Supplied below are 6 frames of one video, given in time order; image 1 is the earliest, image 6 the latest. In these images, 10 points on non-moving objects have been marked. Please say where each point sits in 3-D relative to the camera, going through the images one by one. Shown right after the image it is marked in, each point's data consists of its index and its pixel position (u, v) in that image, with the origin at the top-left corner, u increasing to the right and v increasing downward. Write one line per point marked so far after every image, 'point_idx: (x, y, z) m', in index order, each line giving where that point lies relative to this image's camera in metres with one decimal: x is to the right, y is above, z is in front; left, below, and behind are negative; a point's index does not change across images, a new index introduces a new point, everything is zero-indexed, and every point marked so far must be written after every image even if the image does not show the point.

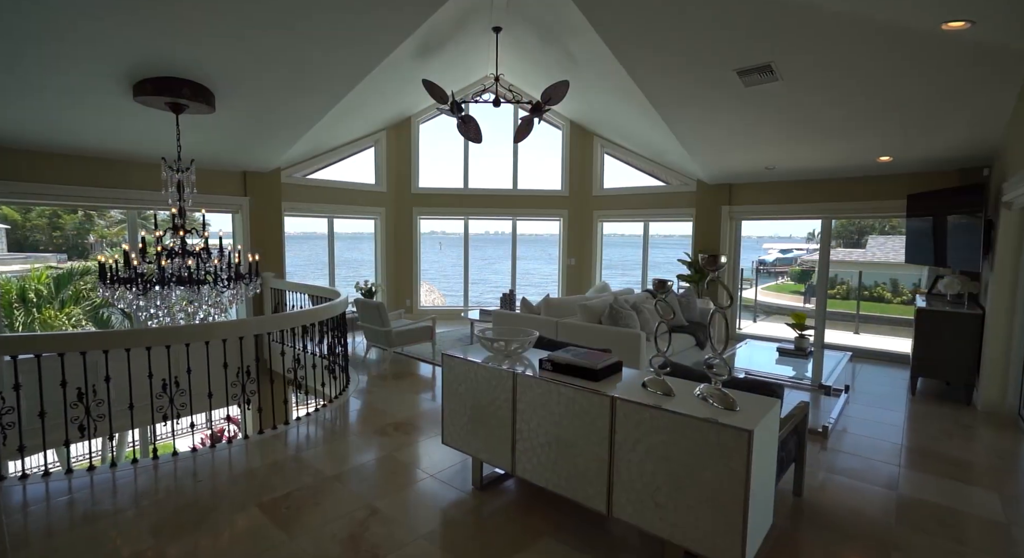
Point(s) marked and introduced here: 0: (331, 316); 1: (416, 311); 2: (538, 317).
0: (-1.6, -0.3, +4.6) m
1: (-1.7, -0.6, +8.8) m
2: (+0.3, -0.4, +5.1) m
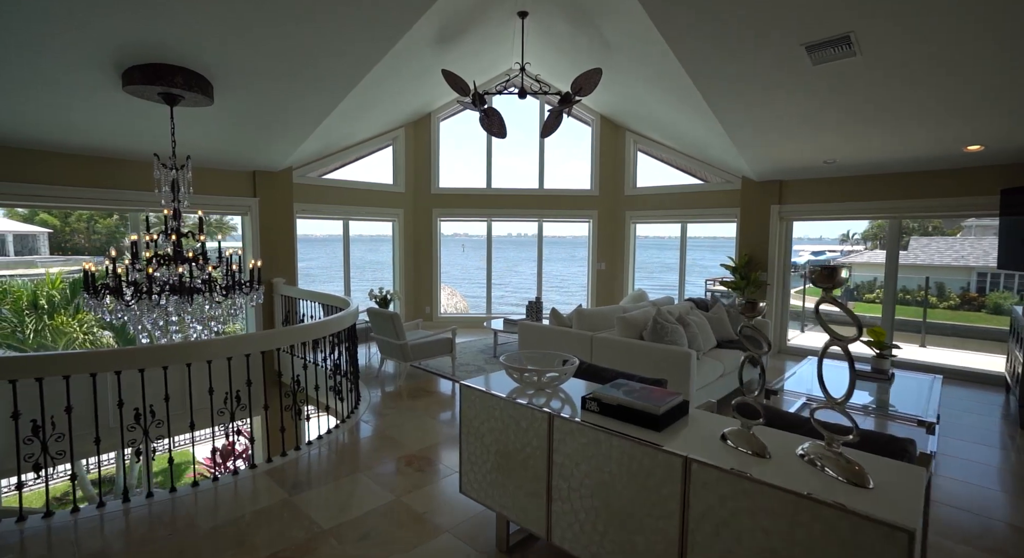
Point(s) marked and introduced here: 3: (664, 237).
0: (-1.4, -0.4, +4.1) m
1: (-1.2, -0.7, +8.3) m
2: (+0.5, -0.5, +4.5) m
3: (+2.4, +0.7, +8.0) m
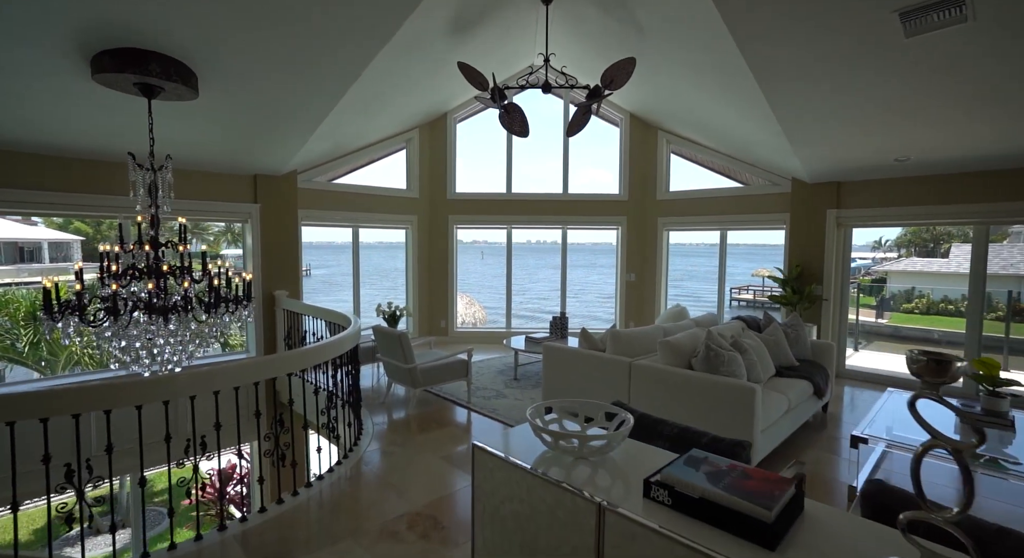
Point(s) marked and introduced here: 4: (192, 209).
0: (-1.2, -0.5, +3.6) m
1: (-0.9, -0.8, +7.7) m
2: (+0.7, -0.6, +3.9) m
3: (+2.7, +0.5, +7.3) m
4: (-3.3, +0.7, +5.3) m
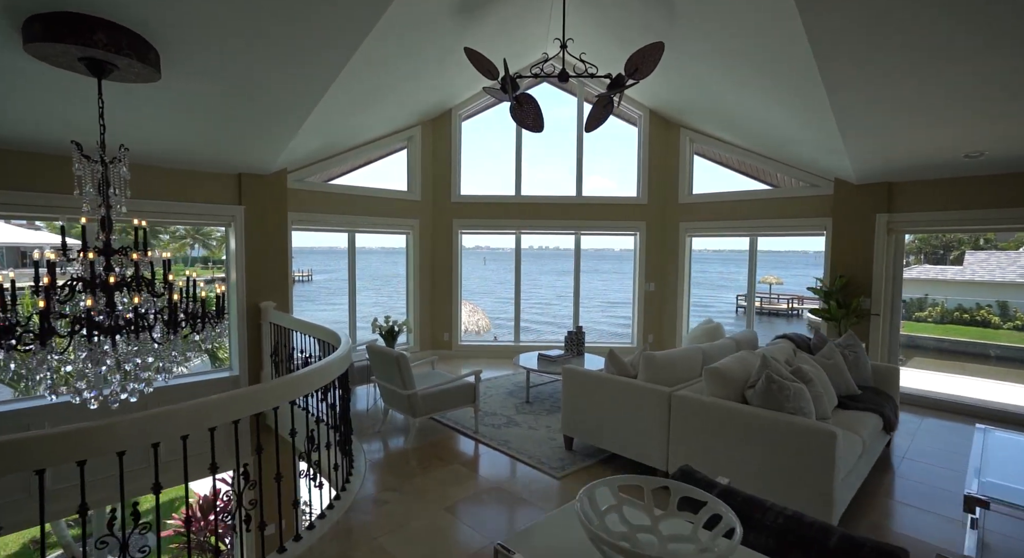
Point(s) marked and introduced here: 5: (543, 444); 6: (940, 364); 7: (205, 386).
0: (-1.1, -0.6, +3.0) m
1: (-0.8, -1.0, +7.2) m
2: (+0.8, -0.7, +3.3) m
3: (+2.9, +0.4, +6.7) m
4: (-3.2, +0.6, +4.8) m
5: (+0.2, -1.3, +4.0) m
6: (+4.4, -0.9, +5.2) m
7: (-3.0, -1.1, +5.0) m
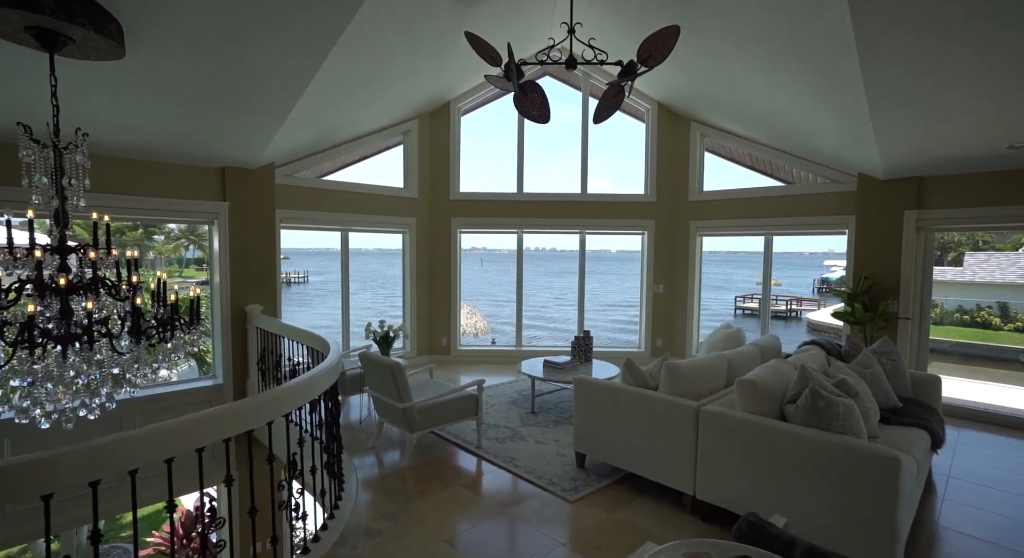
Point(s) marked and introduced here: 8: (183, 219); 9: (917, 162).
0: (-1.0, -0.6, +2.6) m
1: (-0.8, -1.0, +6.8) m
2: (+0.9, -0.7, +3.0) m
3: (+2.9, +0.3, +6.4) m
4: (-3.1, +0.6, +4.4) m
5: (+0.3, -1.3, +3.6) m
6: (+4.4, -0.9, +4.9) m
7: (-3.0, -1.1, +4.6) m
8: (-3.0, +0.5, +4.6) m
9: (+3.6, +1.1, +4.6) m
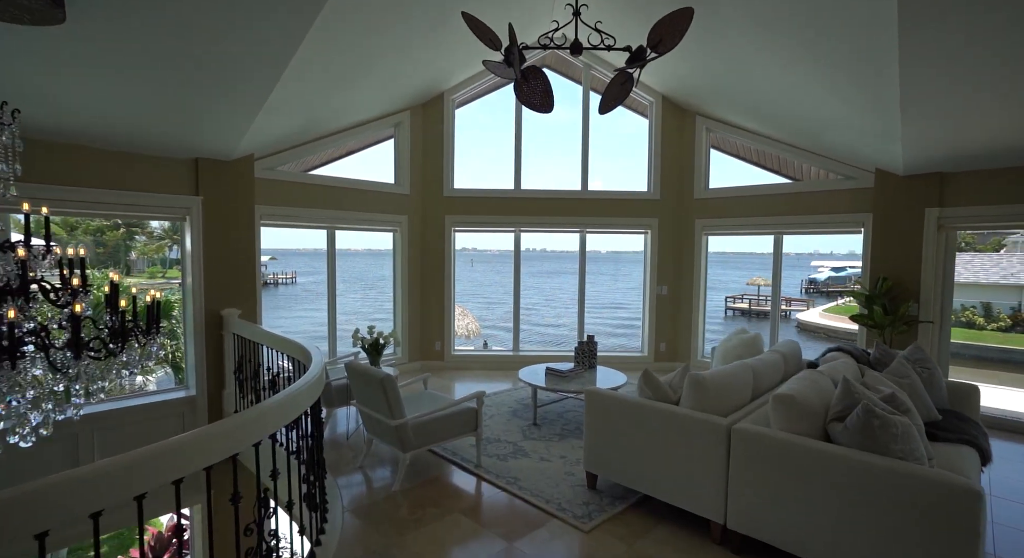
0: (-1.0, -0.6, +2.3) m
1: (-0.8, -1.0, +6.5) m
2: (+0.9, -0.7, +2.7) m
3: (+2.8, +0.3, +6.1) m
4: (-3.1, +0.6, +4.0) m
5: (+0.3, -1.3, +3.3) m
6: (+4.4, -0.9, +4.6) m
7: (-3.0, -1.1, +4.2) m
8: (-3.0, +0.5, +4.2) m
9: (+3.6, +1.0, +4.3) m
